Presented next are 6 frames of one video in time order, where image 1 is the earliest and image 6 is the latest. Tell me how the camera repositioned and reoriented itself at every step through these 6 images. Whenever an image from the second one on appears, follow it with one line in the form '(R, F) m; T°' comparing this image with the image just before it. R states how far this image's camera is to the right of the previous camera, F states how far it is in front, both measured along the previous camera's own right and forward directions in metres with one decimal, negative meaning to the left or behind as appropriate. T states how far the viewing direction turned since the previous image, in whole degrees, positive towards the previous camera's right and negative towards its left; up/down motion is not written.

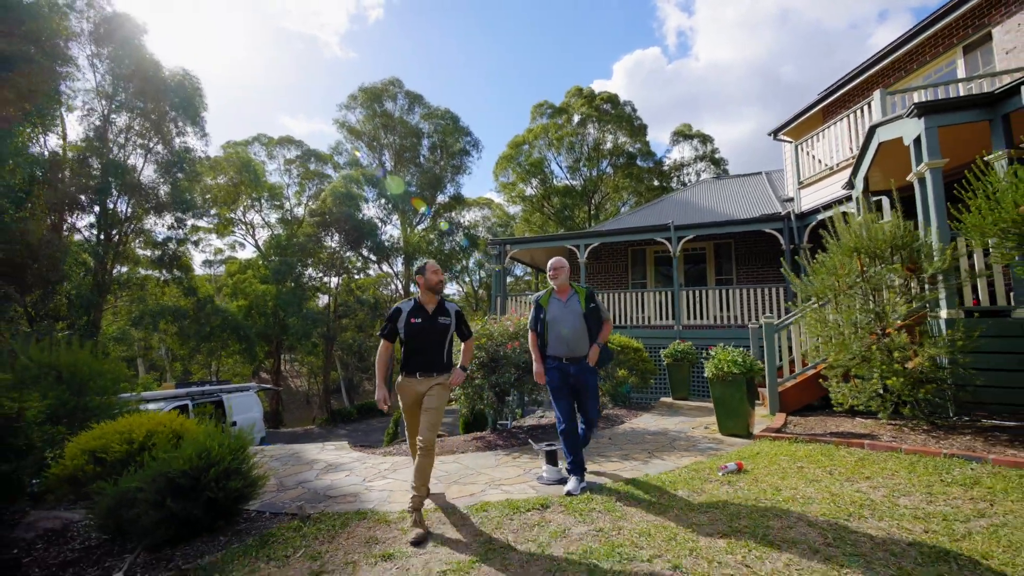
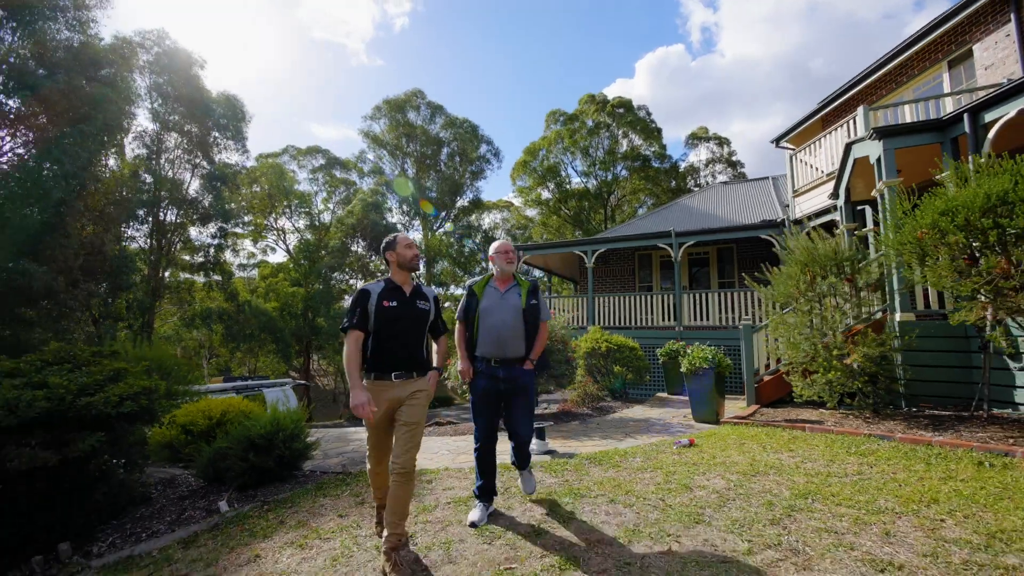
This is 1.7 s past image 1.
(+0.4, -1.1) m; -3°
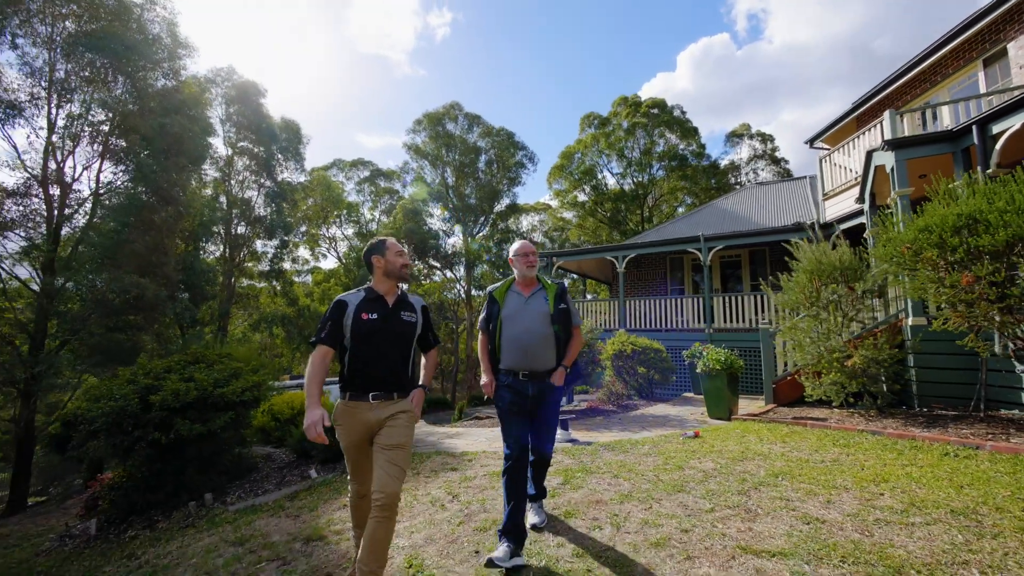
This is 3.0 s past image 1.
(+0.2, -1.0) m; -5°
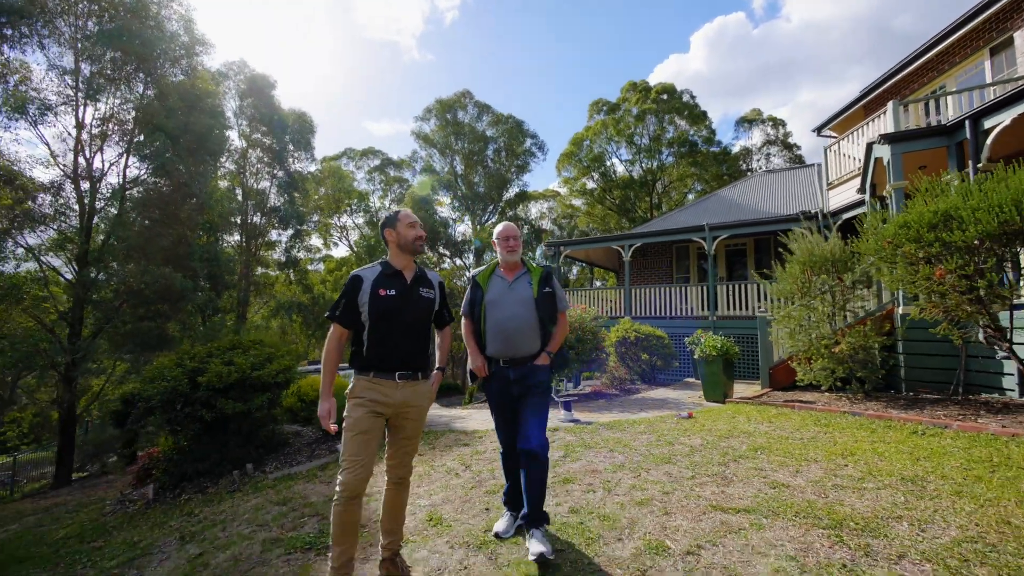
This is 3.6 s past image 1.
(0.0, -0.5) m; -1°
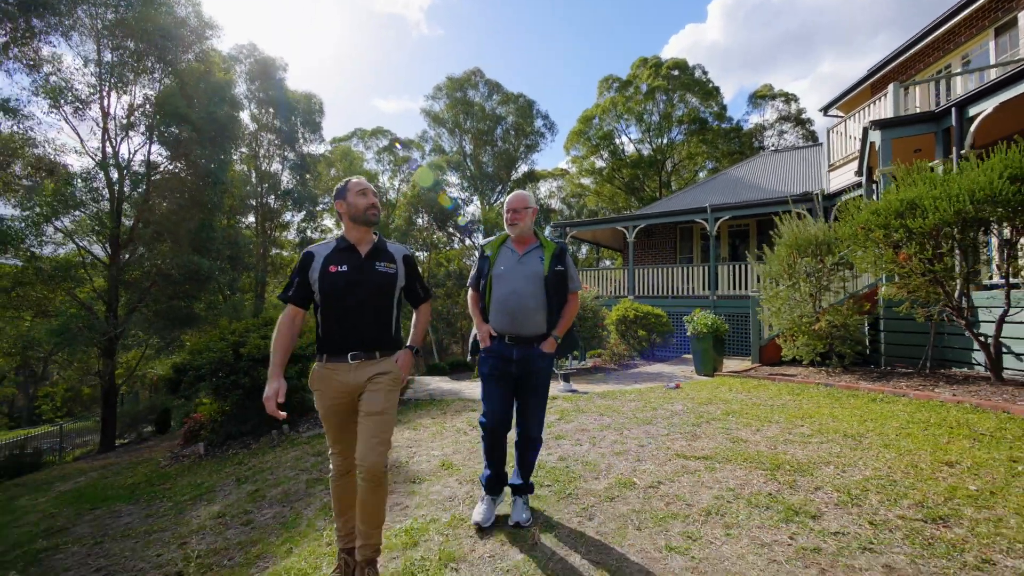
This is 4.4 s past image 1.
(+0.1, -0.6) m; -1°
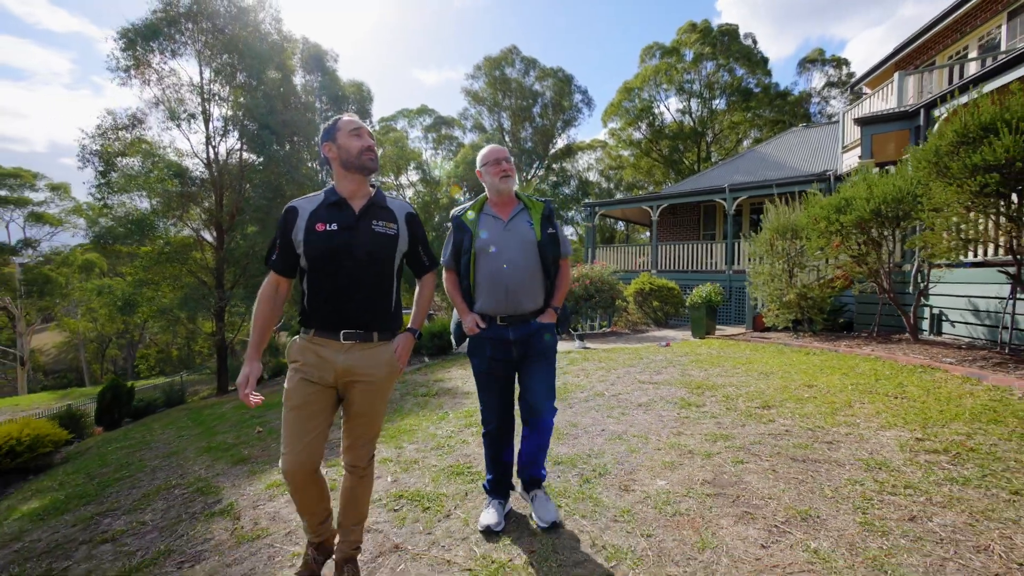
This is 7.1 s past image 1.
(+0.3, -2.1) m; -6°
